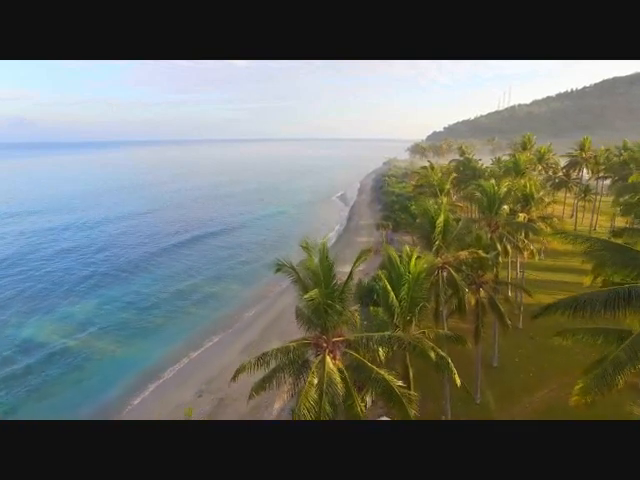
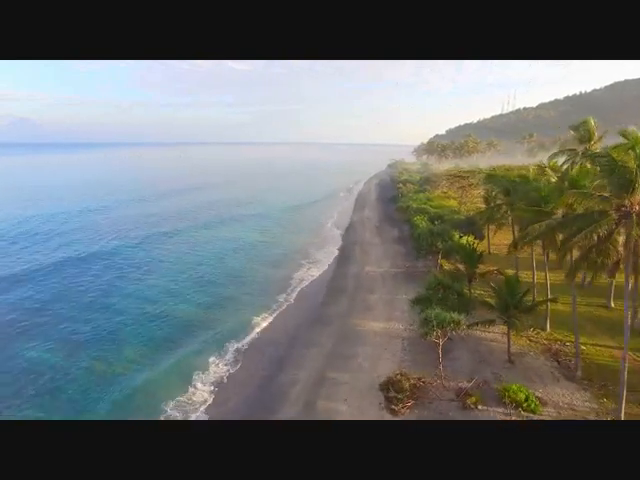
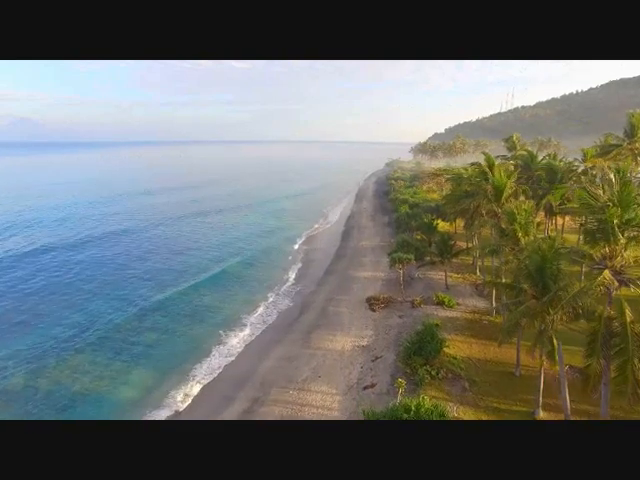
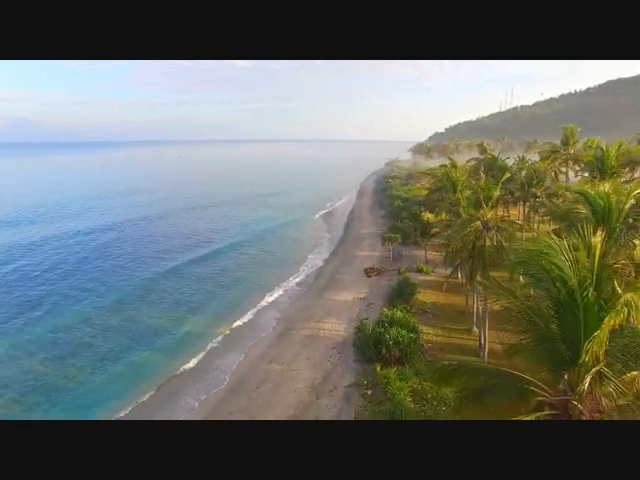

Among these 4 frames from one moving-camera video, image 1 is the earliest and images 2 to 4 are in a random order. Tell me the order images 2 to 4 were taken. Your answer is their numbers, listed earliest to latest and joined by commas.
4, 3, 2
